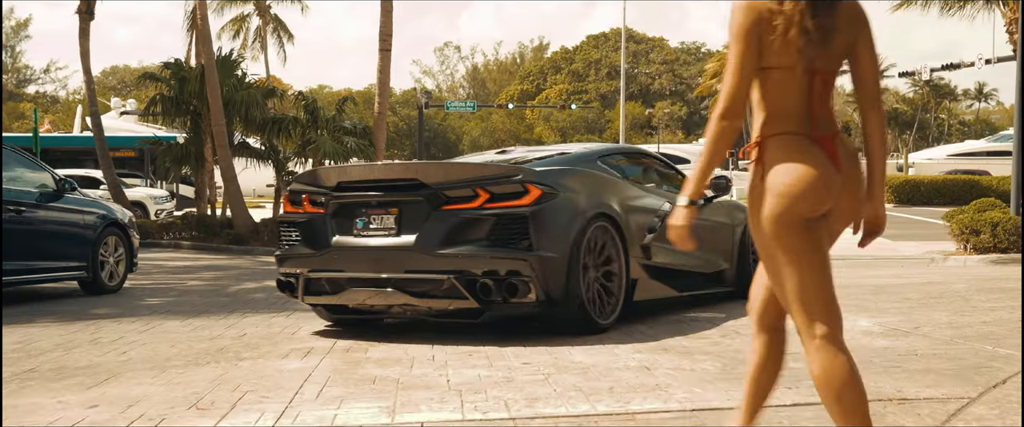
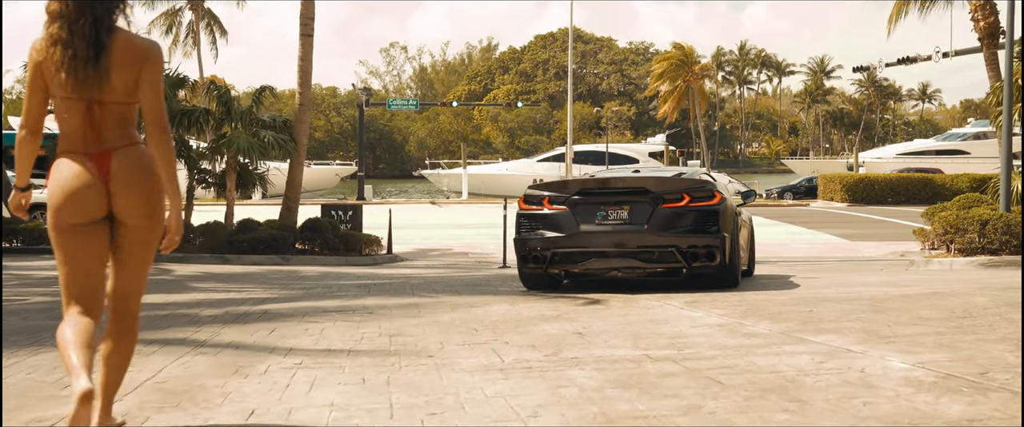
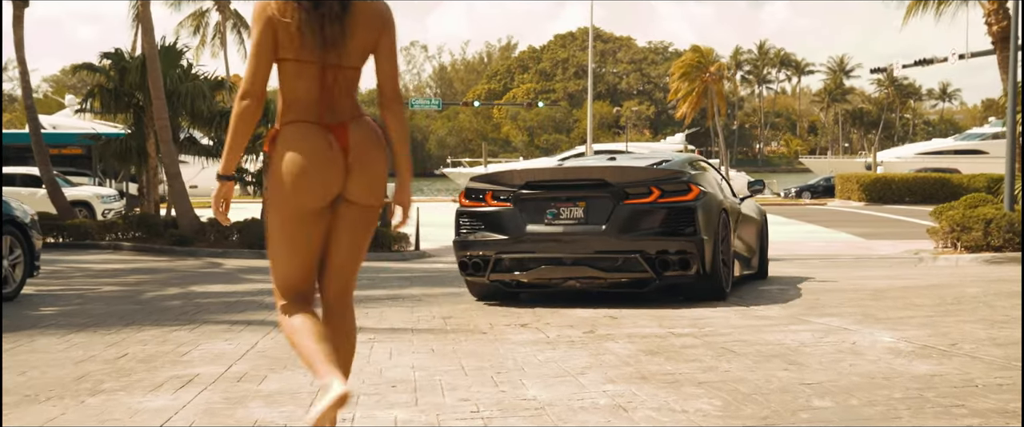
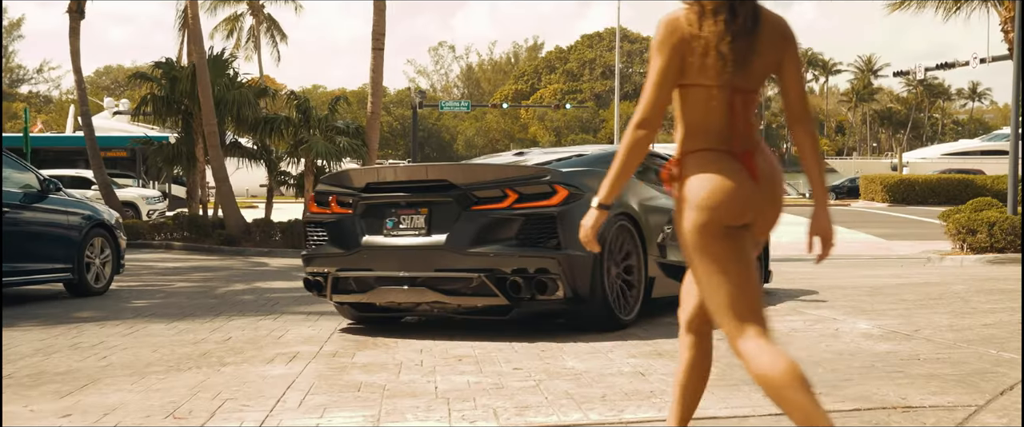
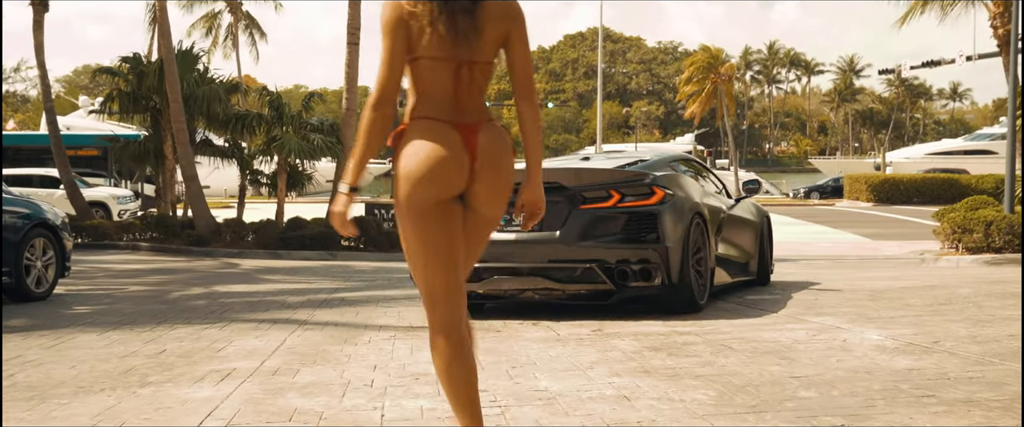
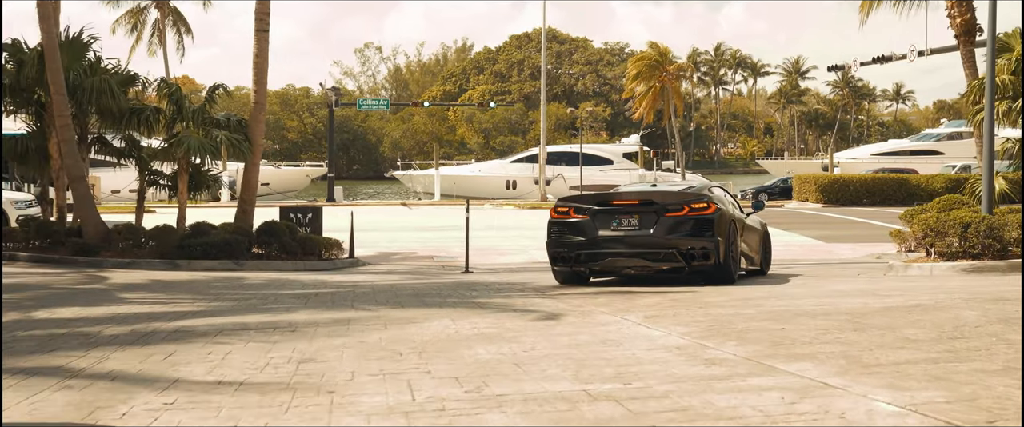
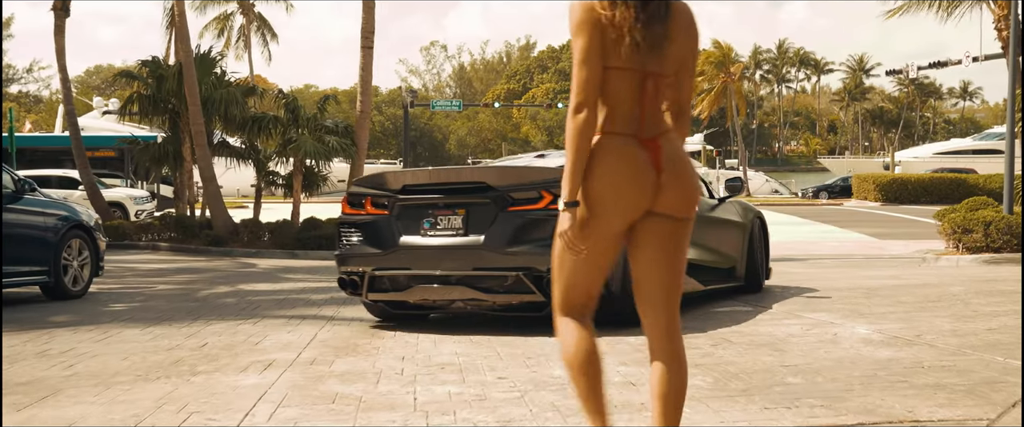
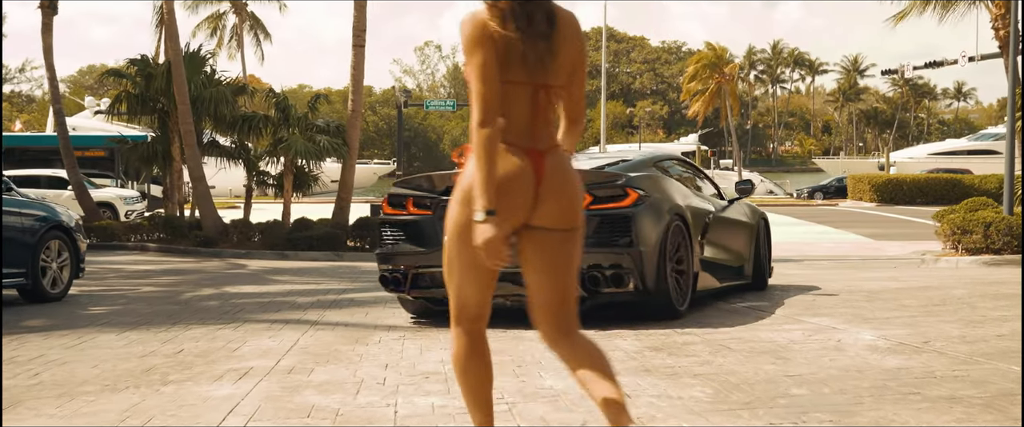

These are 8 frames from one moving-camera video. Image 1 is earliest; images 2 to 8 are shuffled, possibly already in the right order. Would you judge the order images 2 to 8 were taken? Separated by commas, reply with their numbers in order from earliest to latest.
4, 7, 8, 5, 3, 2, 6
